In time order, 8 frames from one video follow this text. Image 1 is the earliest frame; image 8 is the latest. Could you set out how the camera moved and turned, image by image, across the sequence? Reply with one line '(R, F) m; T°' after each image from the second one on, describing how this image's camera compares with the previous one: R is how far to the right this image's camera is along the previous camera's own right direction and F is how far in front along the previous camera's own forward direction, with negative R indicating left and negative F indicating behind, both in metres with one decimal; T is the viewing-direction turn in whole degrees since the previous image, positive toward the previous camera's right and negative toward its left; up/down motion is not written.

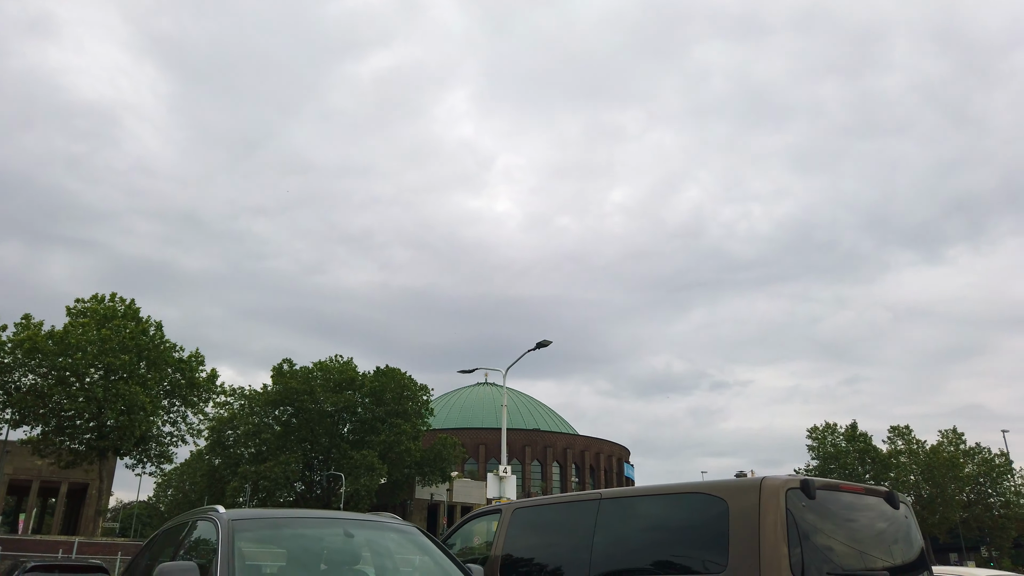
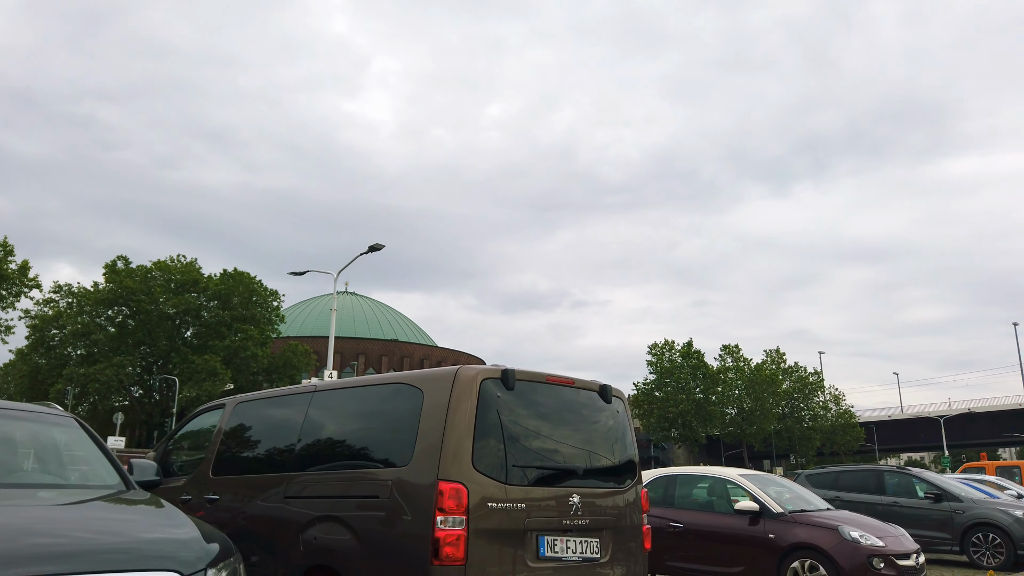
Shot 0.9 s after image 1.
(+1.1, +0.6) m; +10°
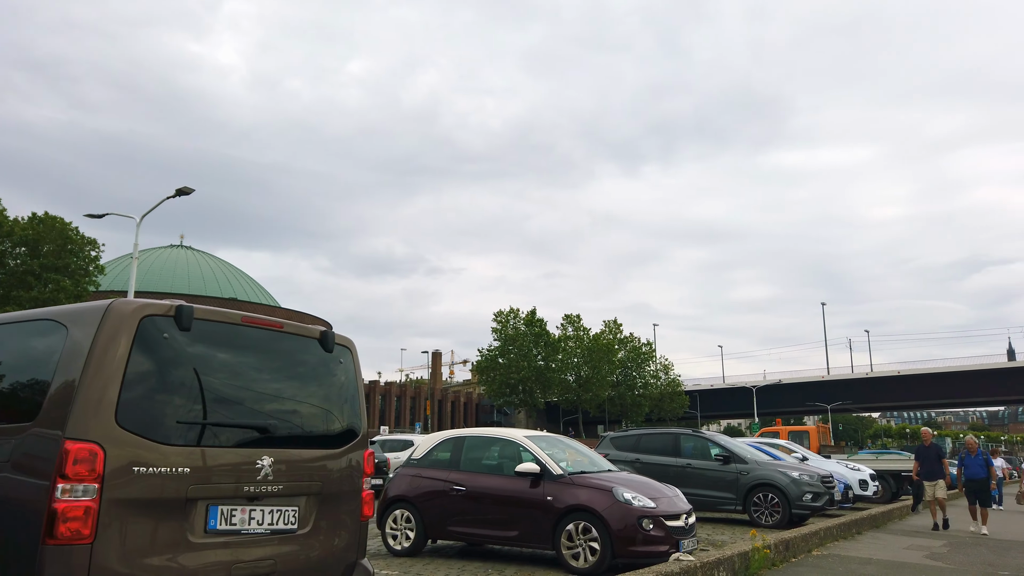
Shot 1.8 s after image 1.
(+0.8, +0.6) m; +11°
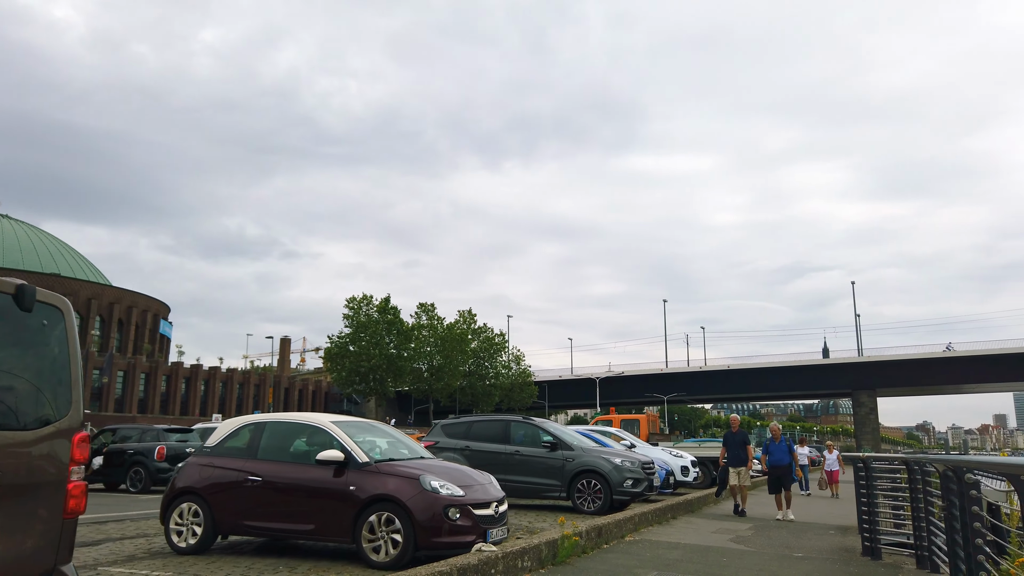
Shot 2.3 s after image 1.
(+0.5, +0.5) m; +11°
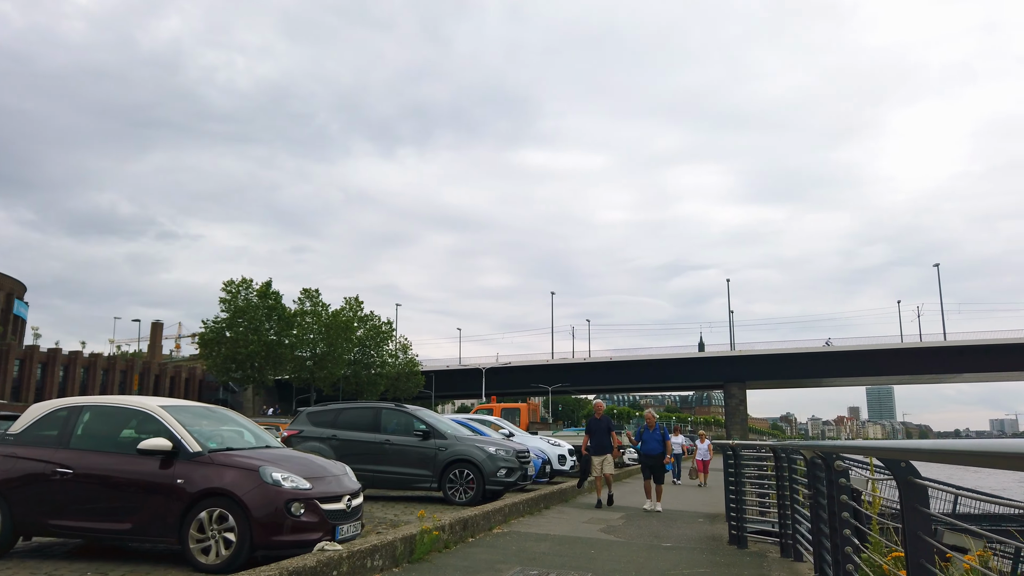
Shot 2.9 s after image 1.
(+0.3, +0.6) m; +8°
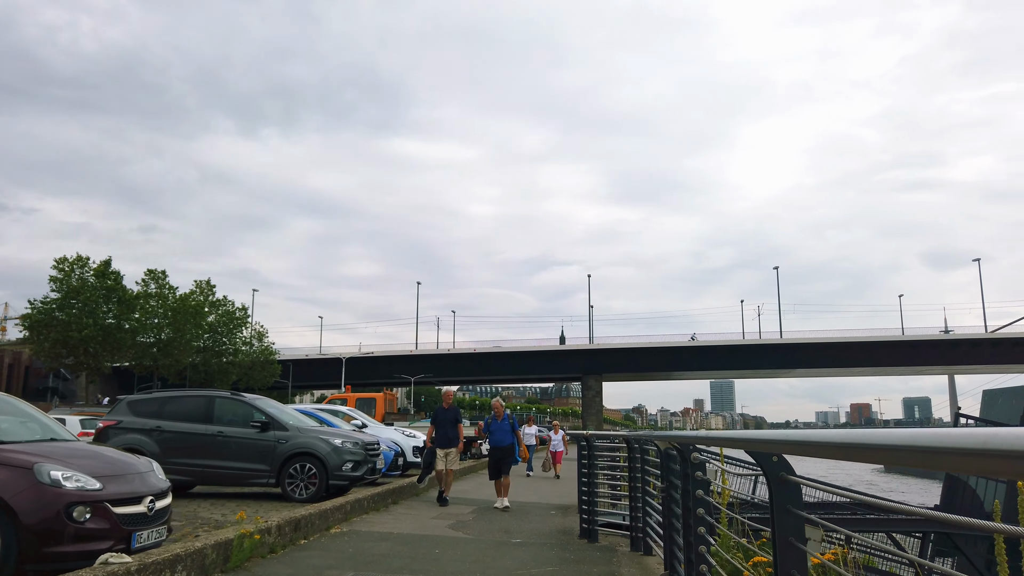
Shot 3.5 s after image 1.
(+0.2, +0.6) m; +10°
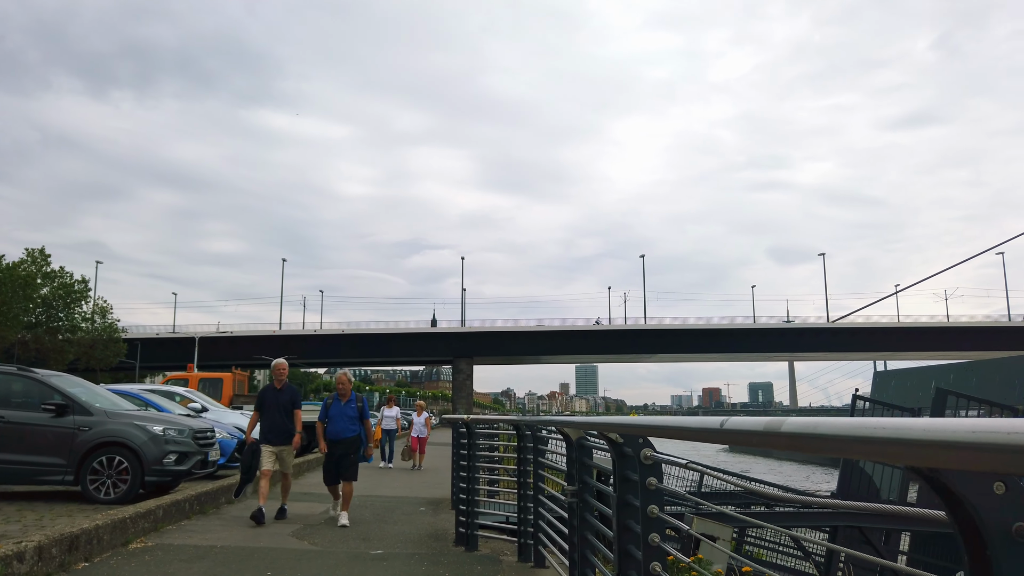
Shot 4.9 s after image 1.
(0.0, +1.7) m; +10°
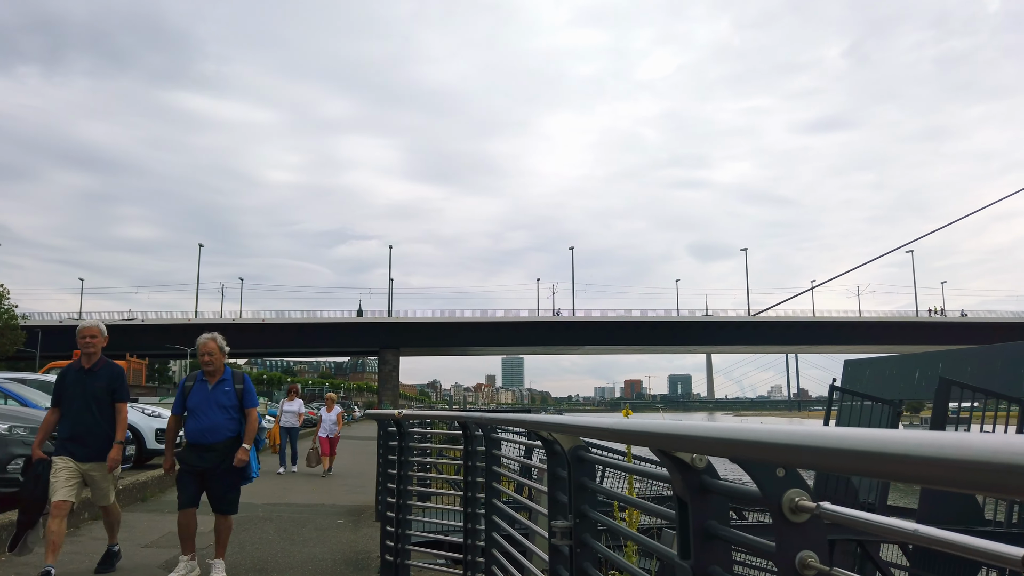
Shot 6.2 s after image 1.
(-0.1, +1.6) m; +5°
